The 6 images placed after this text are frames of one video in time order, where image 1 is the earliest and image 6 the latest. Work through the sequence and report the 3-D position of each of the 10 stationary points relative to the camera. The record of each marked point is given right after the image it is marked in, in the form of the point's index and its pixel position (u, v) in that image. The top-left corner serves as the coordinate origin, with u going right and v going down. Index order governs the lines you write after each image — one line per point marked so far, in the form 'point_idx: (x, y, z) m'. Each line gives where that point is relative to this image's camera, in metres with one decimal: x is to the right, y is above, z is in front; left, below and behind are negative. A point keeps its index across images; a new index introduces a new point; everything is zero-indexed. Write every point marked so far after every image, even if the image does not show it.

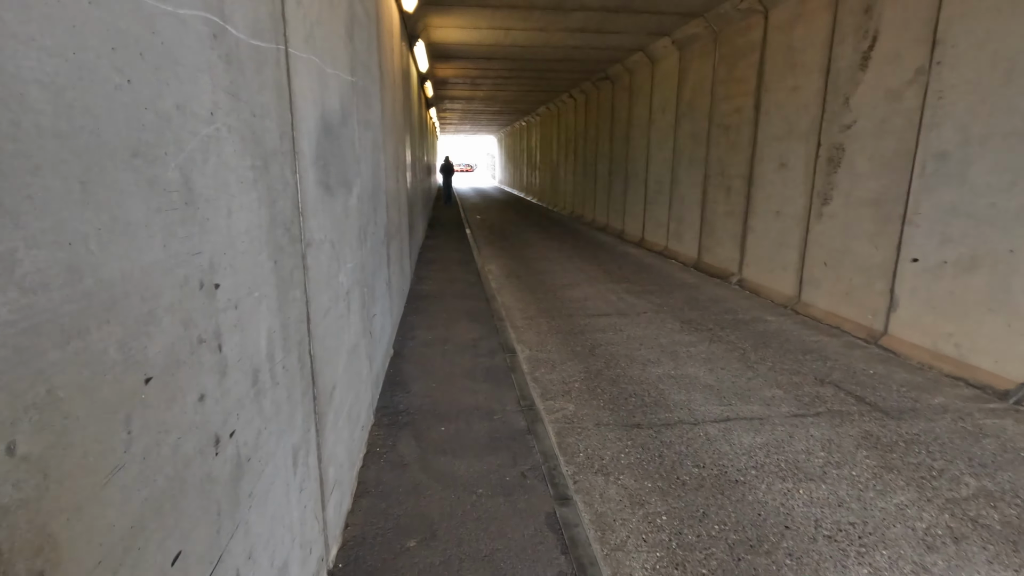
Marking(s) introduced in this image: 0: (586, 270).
0: (+1.4, +0.3, +10.0) m
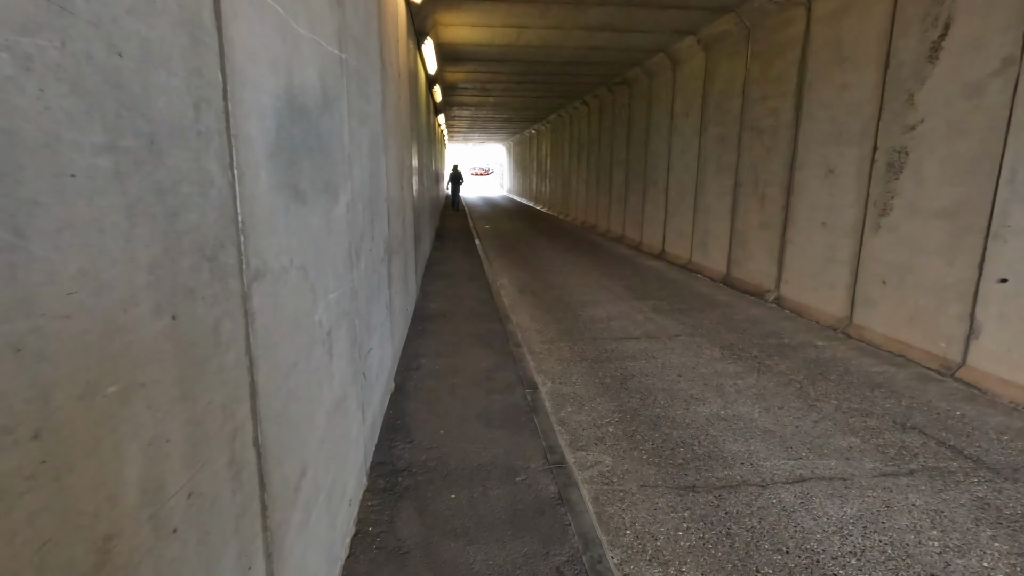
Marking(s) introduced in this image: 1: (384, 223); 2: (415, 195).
0: (+1.6, +0.1, +9.2) m
1: (-1.0, +0.5, +4.0) m
2: (-1.4, +1.4, +7.7) m
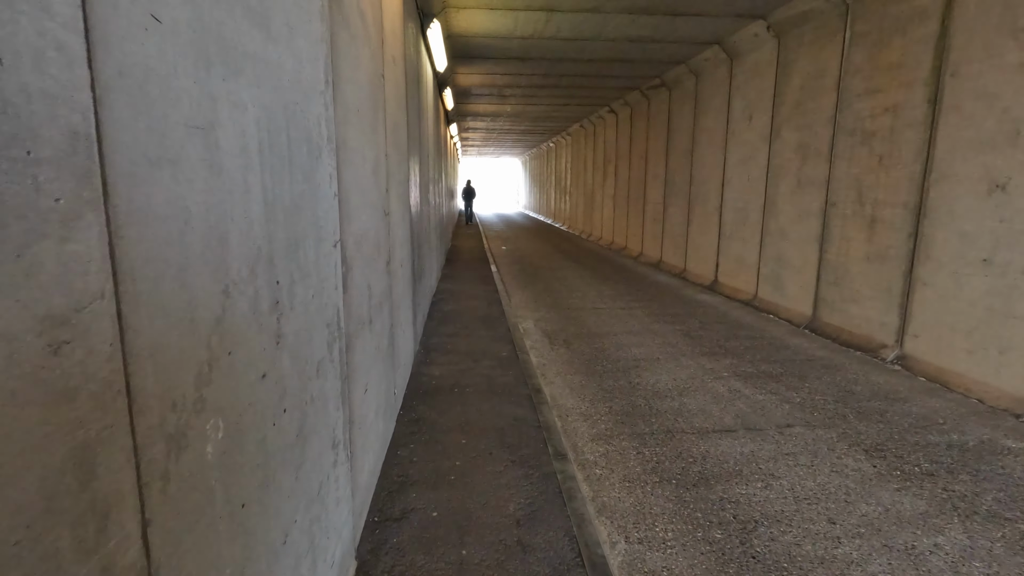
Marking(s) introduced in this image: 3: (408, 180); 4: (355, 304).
0: (+2.0, -0.6, +7.2) m
1: (-0.7, 0.0, +2.1) m
2: (-1.1, +0.8, +5.8) m
3: (-1.1, +1.1, +5.4) m
4: (-0.8, -0.1, +2.6) m
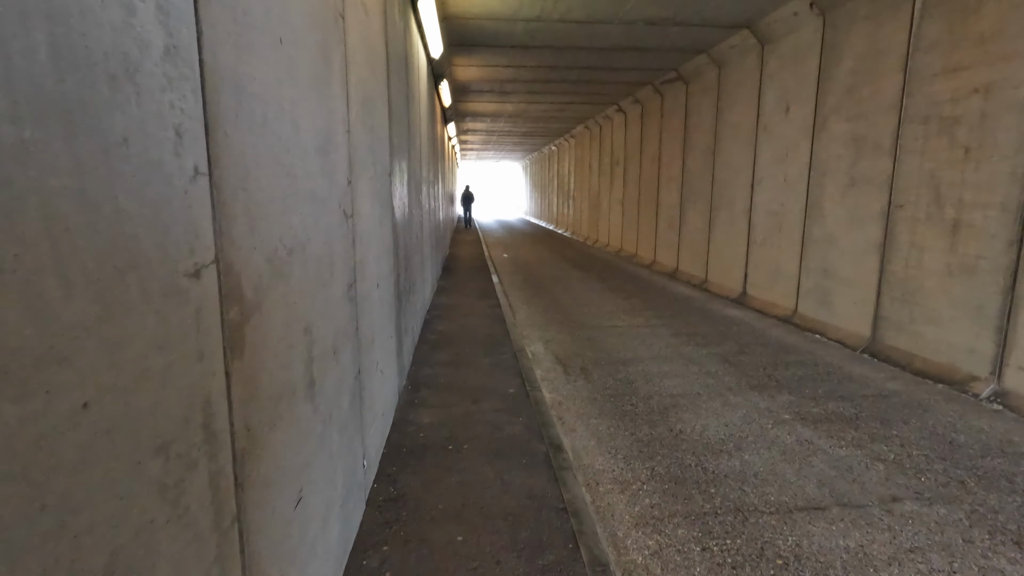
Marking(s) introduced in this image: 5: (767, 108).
0: (+2.1, -0.8, +6.1) m
1: (-0.6, -0.2, +1.0) m
2: (-1.0, +0.6, +4.7) m
3: (-1.0, +0.9, +4.3) m
4: (-0.7, -0.2, +1.5) m
5: (+4.1, +2.9, +8.4) m
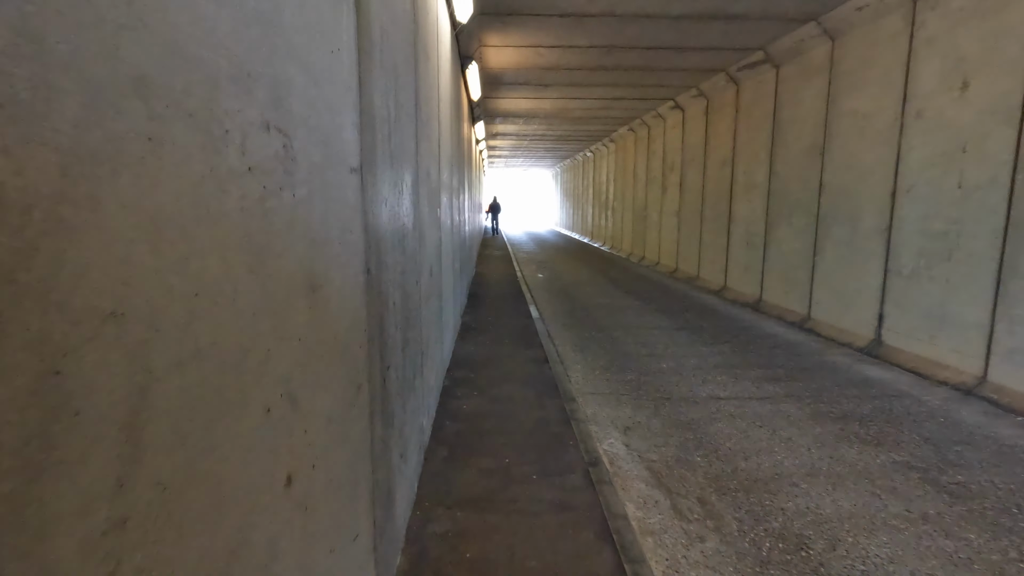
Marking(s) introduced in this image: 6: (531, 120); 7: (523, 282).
0: (+2.6, -1.3, +3.8) m
1: (-0.4, -0.6, -1.3) m
2: (-0.6, +0.2, +2.5) m
3: (-0.6, +0.5, +2.1) m
4: (-0.4, -0.6, -0.7) m
5: (+4.7, +2.3, +6.0) m
6: (+0.6, +5.1, +15.9) m
7: (+0.3, +0.1, +12.0) m
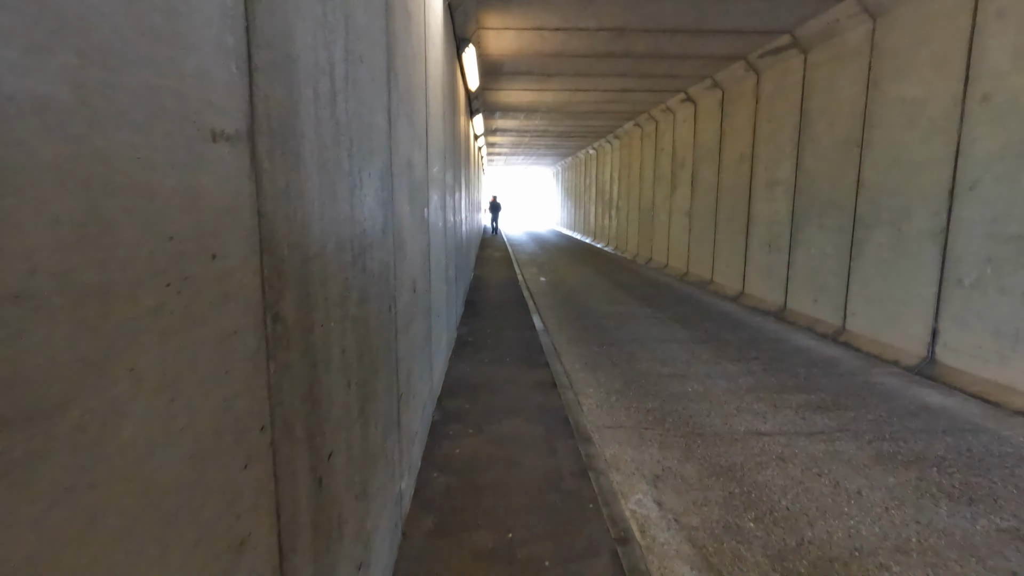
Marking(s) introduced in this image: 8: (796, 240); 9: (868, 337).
0: (+2.6, -1.5, +2.9) m
1: (-0.4, -0.7, -2.1) m
2: (-0.6, 0.0, +1.7) m
3: (-0.5, +0.3, +1.3) m
4: (-0.4, -0.8, -1.5) m
5: (+4.7, +2.2, +5.2) m
6: (+0.6, +5.0, +15.1) m
7: (+0.3, 0.0, +11.2) m
8: (+4.6, +0.8, +8.3) m
9: (+4.6, -0.6, +6.6) m
